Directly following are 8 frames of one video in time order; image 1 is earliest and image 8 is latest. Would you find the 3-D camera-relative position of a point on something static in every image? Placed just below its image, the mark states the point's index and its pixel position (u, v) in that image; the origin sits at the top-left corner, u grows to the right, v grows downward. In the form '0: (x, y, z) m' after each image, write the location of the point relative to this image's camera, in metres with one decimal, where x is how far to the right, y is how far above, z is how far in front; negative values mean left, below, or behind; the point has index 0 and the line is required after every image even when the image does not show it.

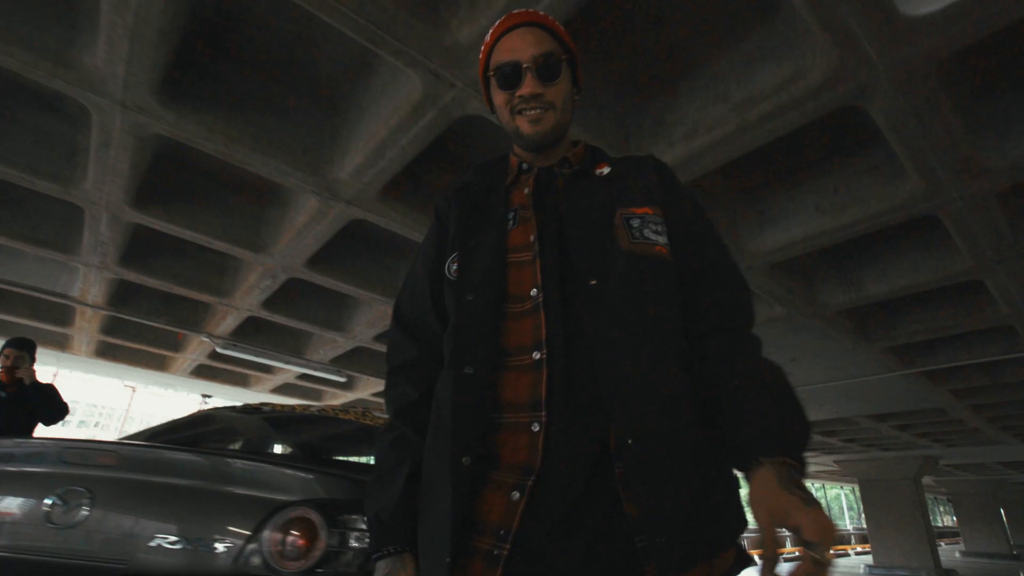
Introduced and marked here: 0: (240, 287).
0: (-2.3, 0.0, +4.7) m
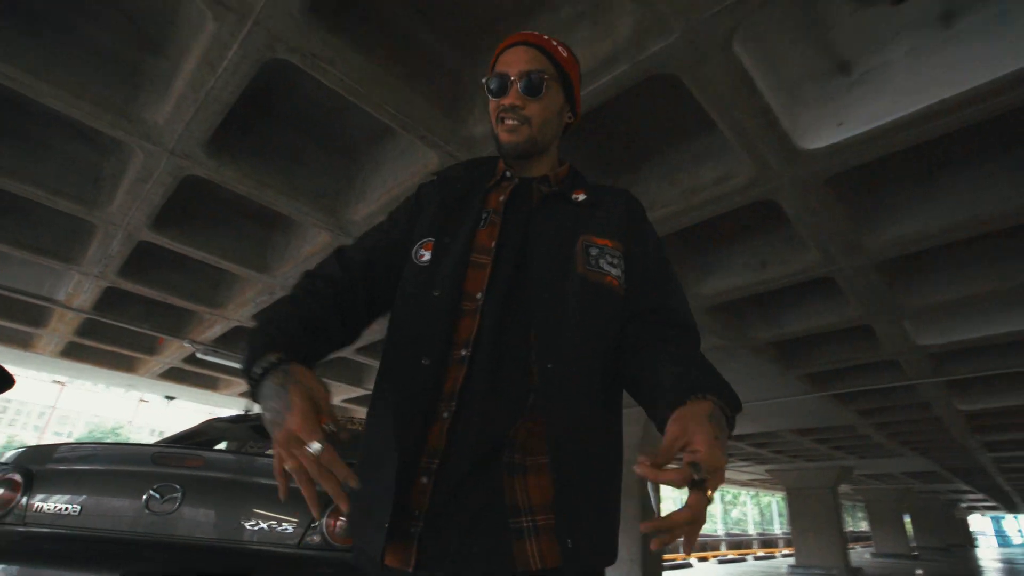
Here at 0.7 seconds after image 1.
0: (-2.6, -0.1, +5.0) m
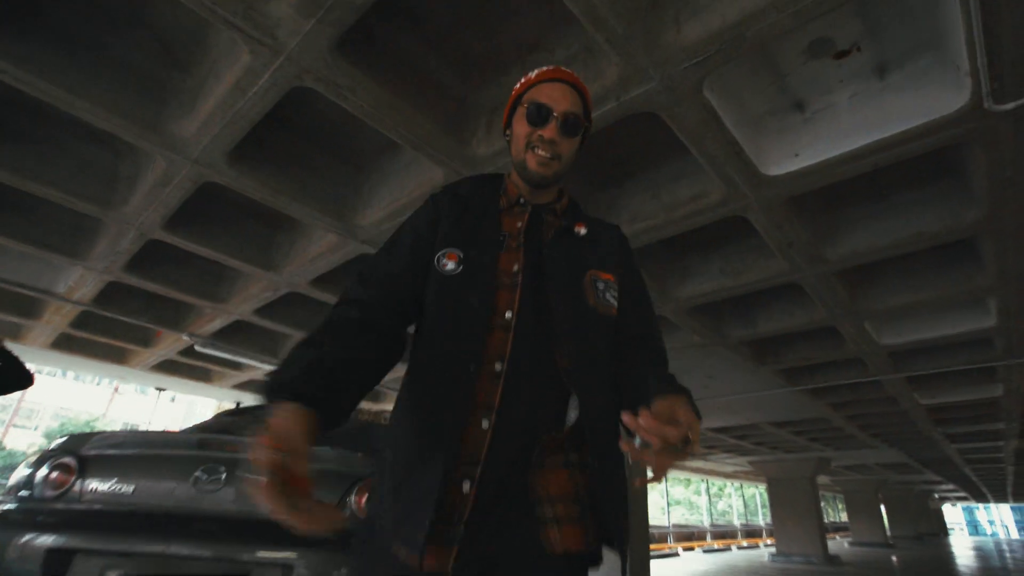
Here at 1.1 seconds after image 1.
0: (-2.6, -0.1, +5.3) m
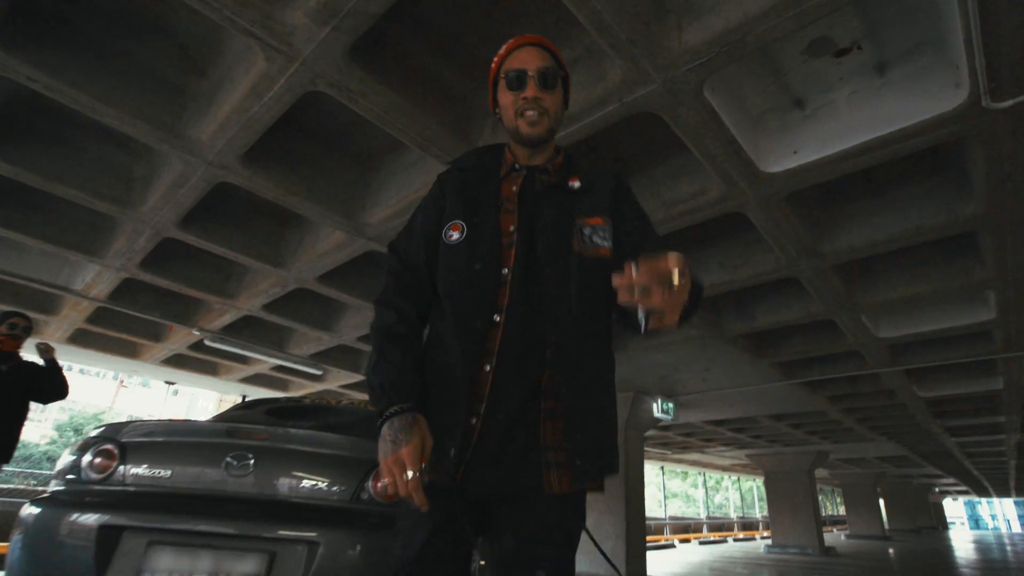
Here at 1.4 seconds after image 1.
0: (-2.6, 0.0, +5.4) m
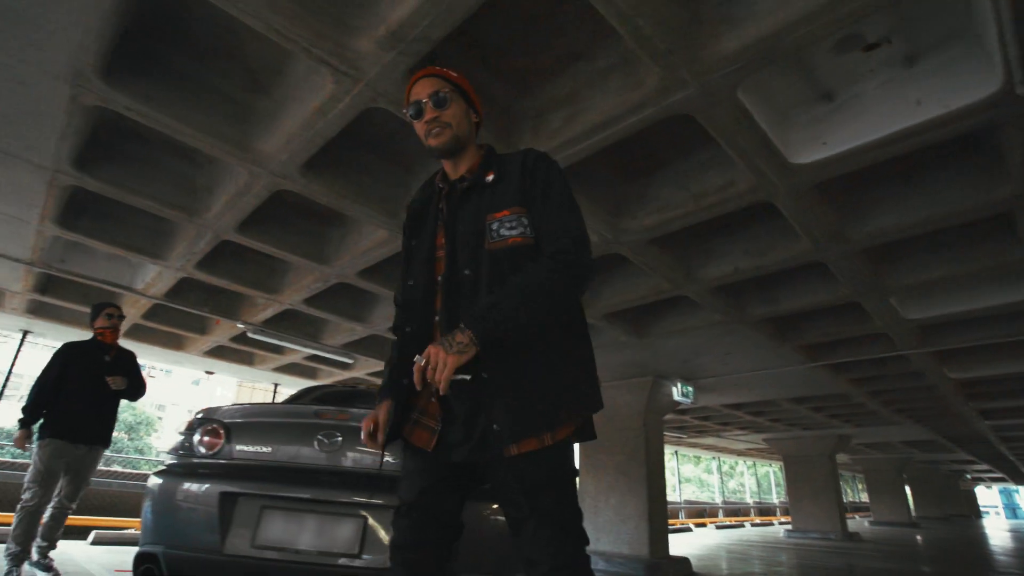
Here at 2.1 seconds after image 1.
0: (-2.2, 0.0, +5.7) m
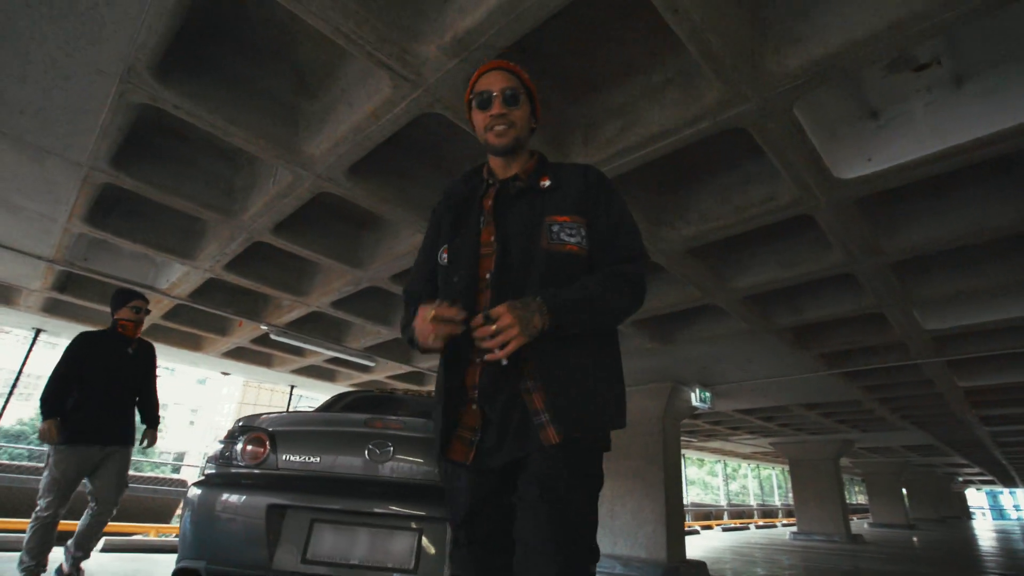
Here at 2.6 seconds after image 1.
0: (-2.0, 0.0, +5.7) m
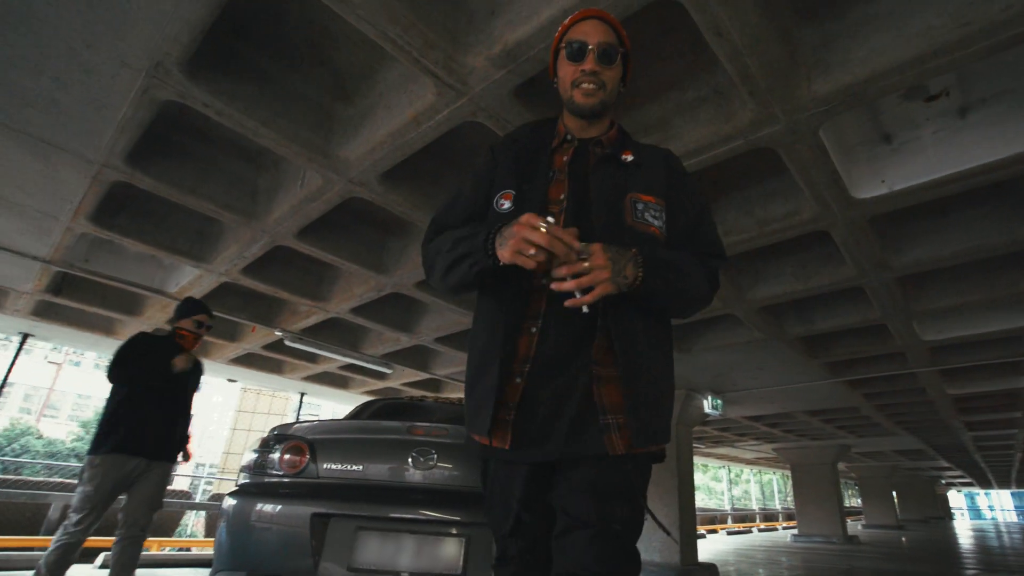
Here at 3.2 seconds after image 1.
0: (-1.8, -0.1, +5.8) m
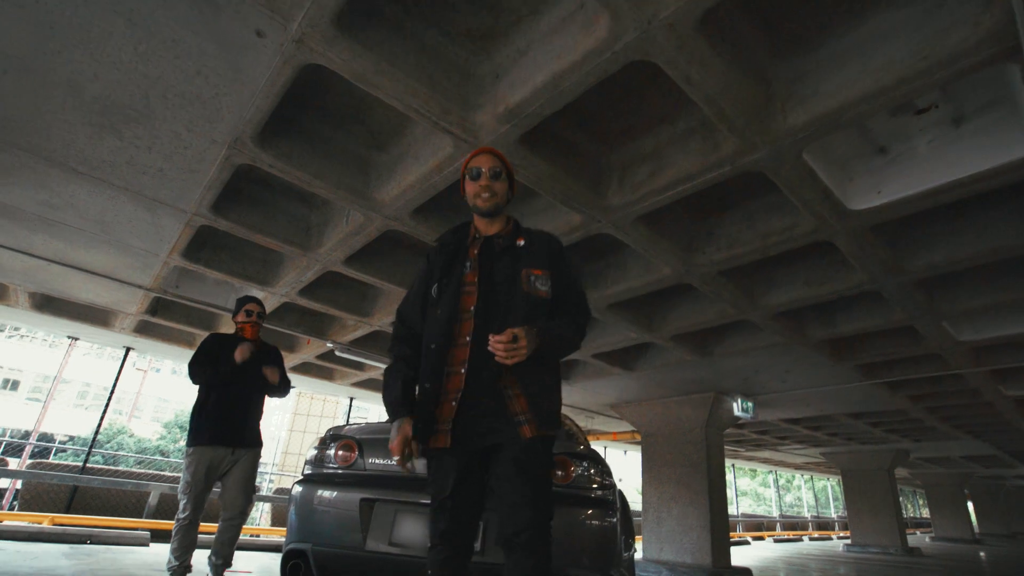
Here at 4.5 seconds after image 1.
0: (-1.5, -0.2, +6.3) m
